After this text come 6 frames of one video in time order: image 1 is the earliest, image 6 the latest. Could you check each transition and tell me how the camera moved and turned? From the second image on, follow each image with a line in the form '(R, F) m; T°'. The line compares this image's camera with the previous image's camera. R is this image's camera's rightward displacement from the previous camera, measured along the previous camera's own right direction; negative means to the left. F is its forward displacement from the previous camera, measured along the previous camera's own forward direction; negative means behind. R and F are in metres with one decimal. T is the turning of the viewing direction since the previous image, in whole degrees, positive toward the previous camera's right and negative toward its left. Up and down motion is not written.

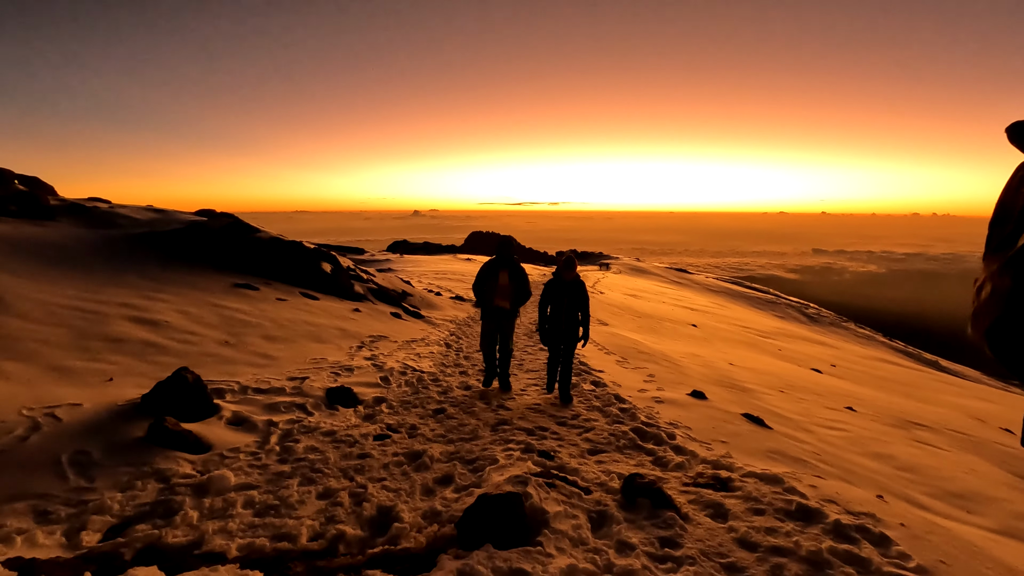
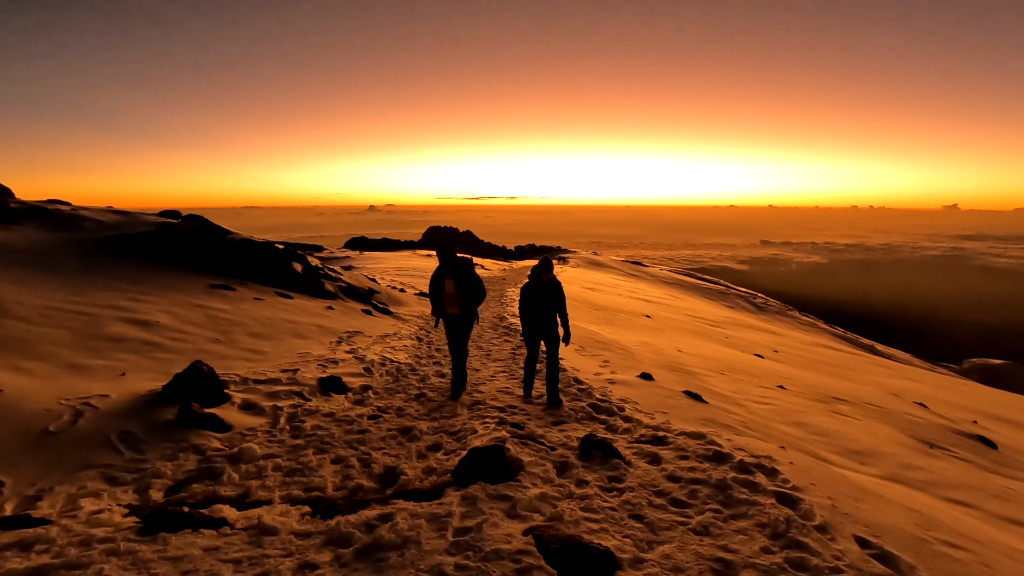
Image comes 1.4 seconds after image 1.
(-0.1, -0.7) m; +5°
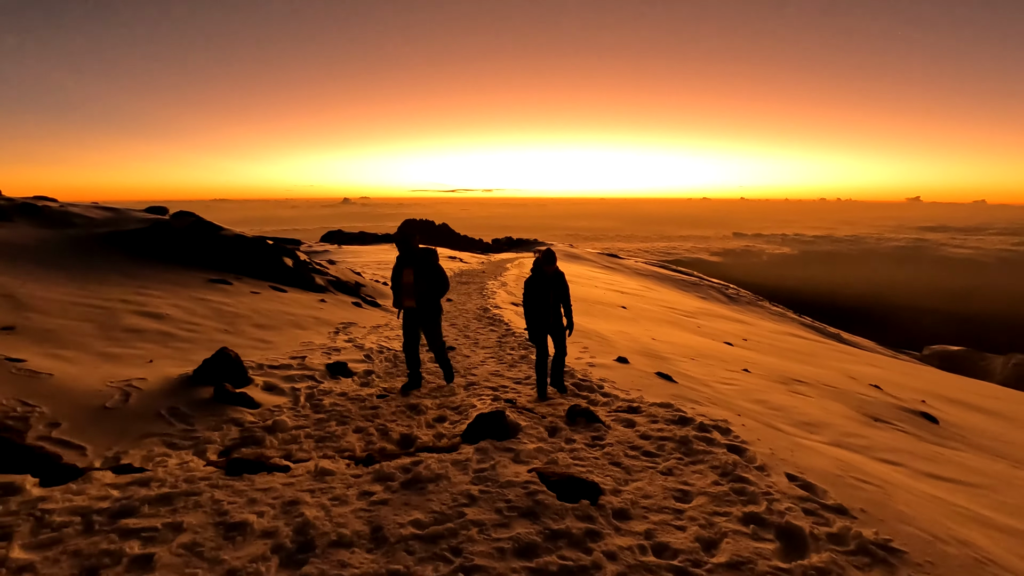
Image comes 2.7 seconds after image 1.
(-0.2, -0.6) m; +3°
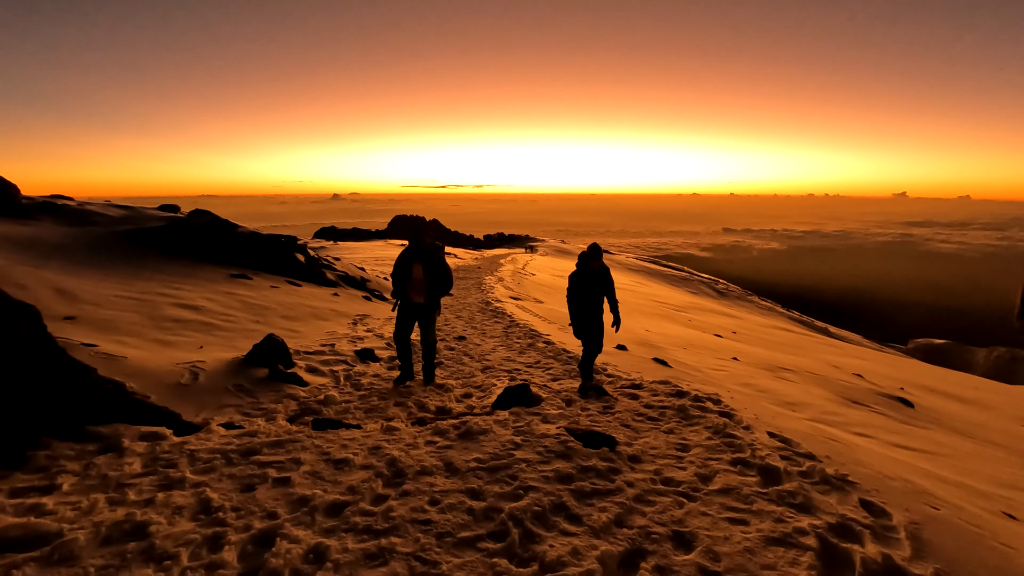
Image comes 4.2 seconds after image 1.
(-0.3, -0.6) m; +1°
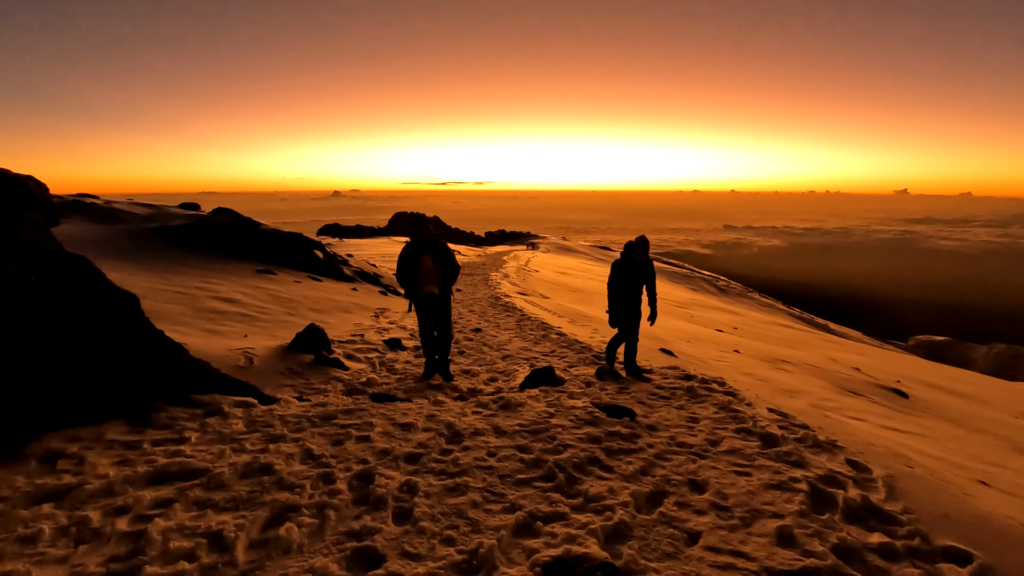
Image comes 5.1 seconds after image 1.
(-0.3, -0.5) m; 0°
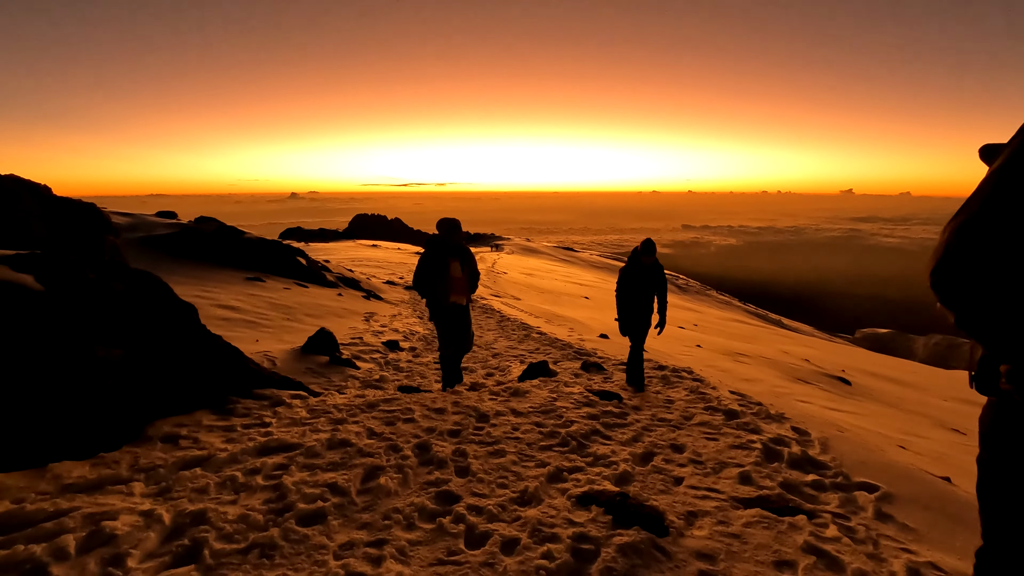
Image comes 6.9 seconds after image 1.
(-0.4, -0.7) m; +4°
